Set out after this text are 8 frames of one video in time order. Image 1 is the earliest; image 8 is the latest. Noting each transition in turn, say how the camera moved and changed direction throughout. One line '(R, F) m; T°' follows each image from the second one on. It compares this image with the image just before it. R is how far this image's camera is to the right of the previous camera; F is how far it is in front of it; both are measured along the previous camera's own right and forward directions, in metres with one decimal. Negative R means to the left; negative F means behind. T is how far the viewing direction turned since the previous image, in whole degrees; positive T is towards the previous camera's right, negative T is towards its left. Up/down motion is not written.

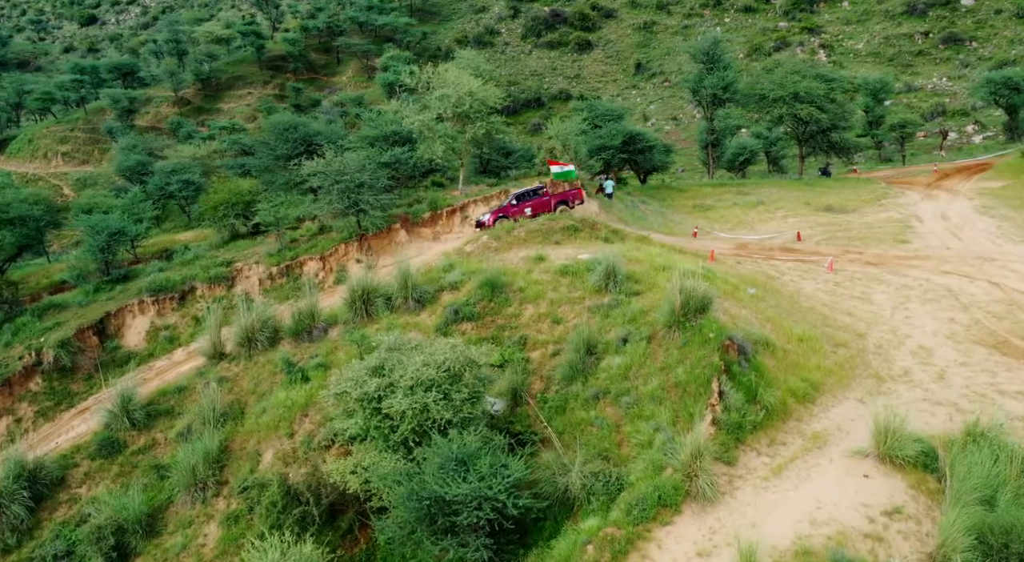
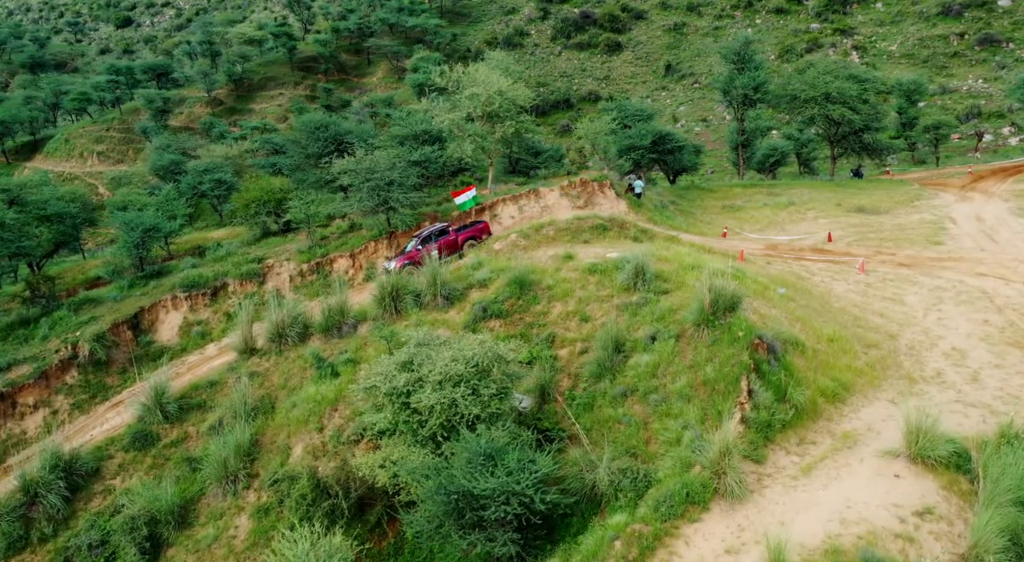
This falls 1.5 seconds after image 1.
(-0.1, -0.1) m; -2°
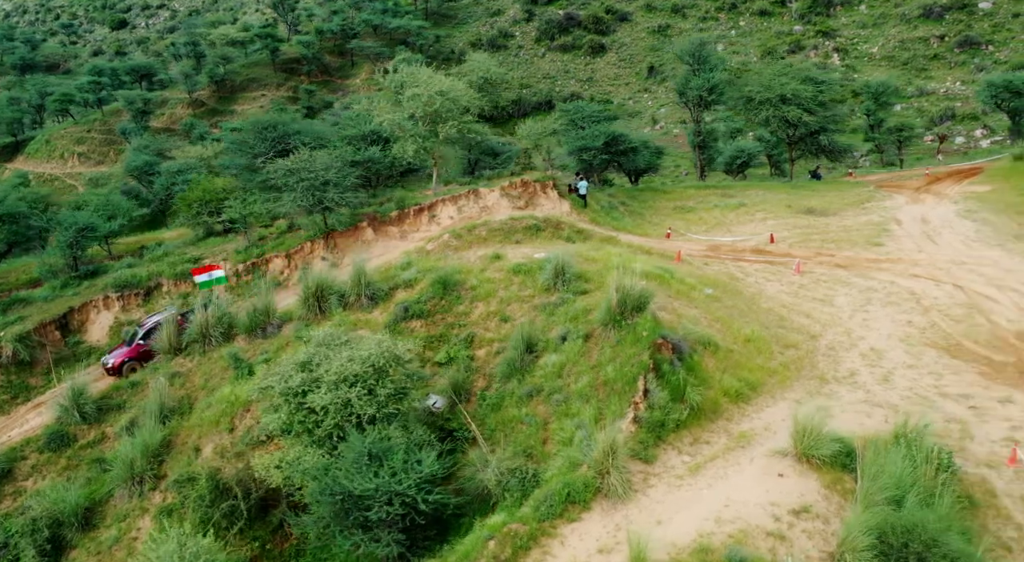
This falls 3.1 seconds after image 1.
(+1.4, +0.1) m; +2°
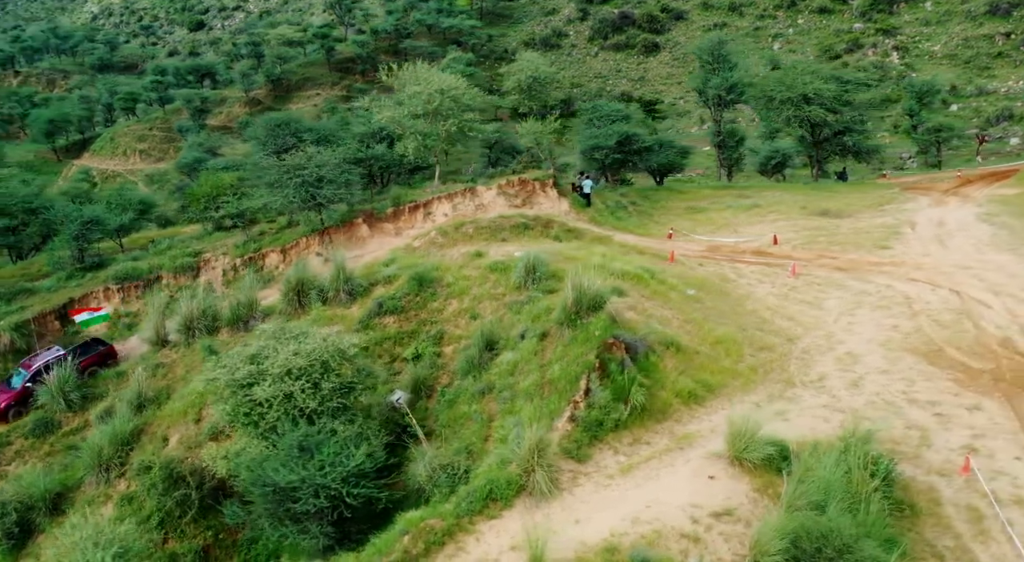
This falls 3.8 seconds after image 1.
(+1.6, 0.0) m; -3°
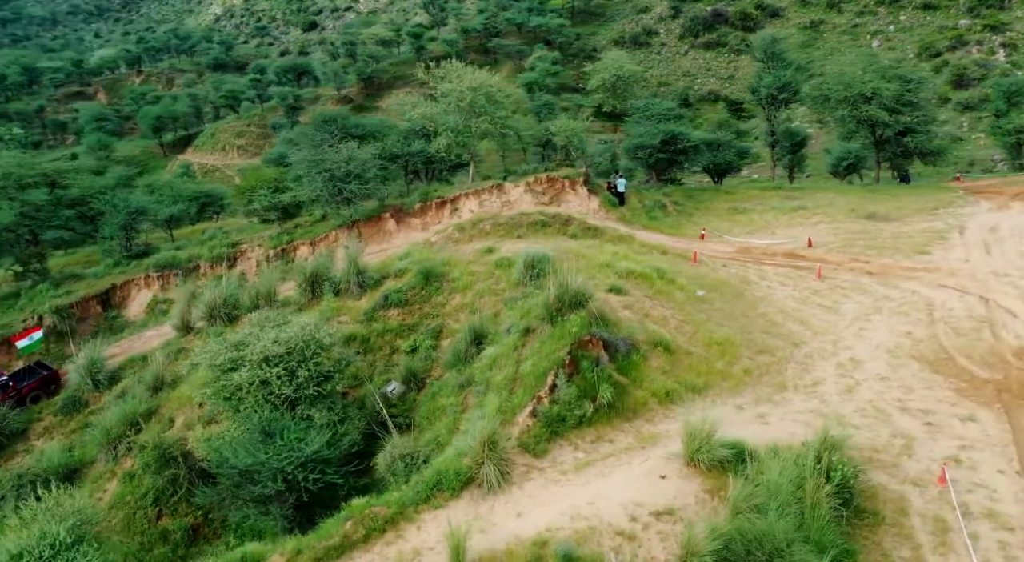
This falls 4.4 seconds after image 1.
(+1.7, -0.1) m; -6°
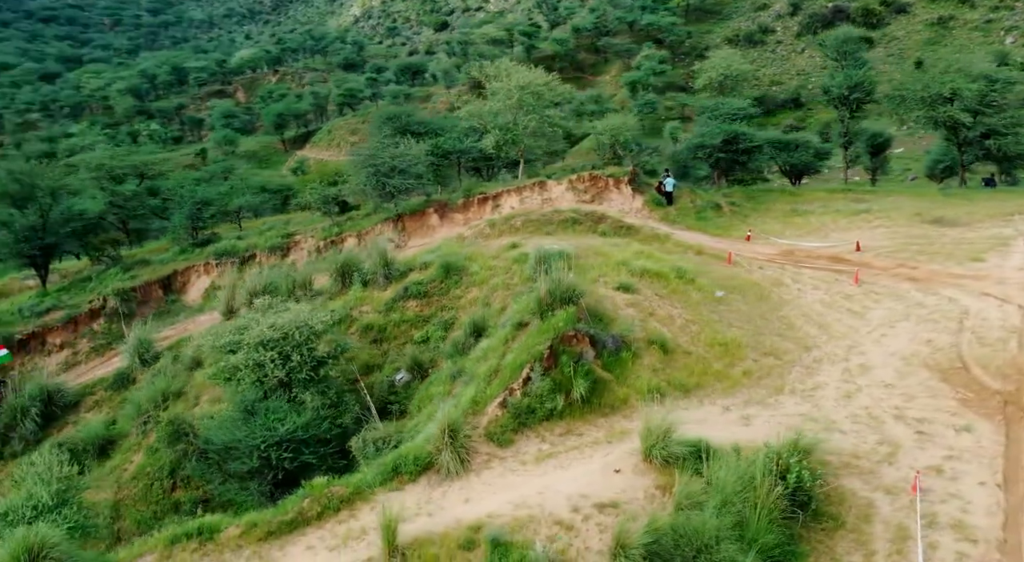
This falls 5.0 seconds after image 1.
(+1.9, -0.3) m; -7°
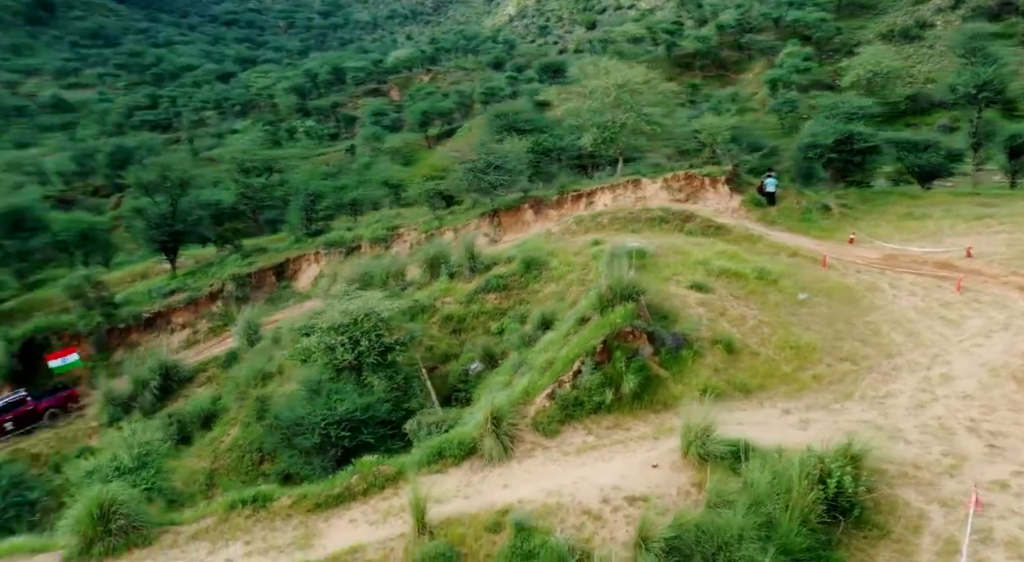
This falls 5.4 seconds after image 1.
(+1.1, -0.4) m; -10°
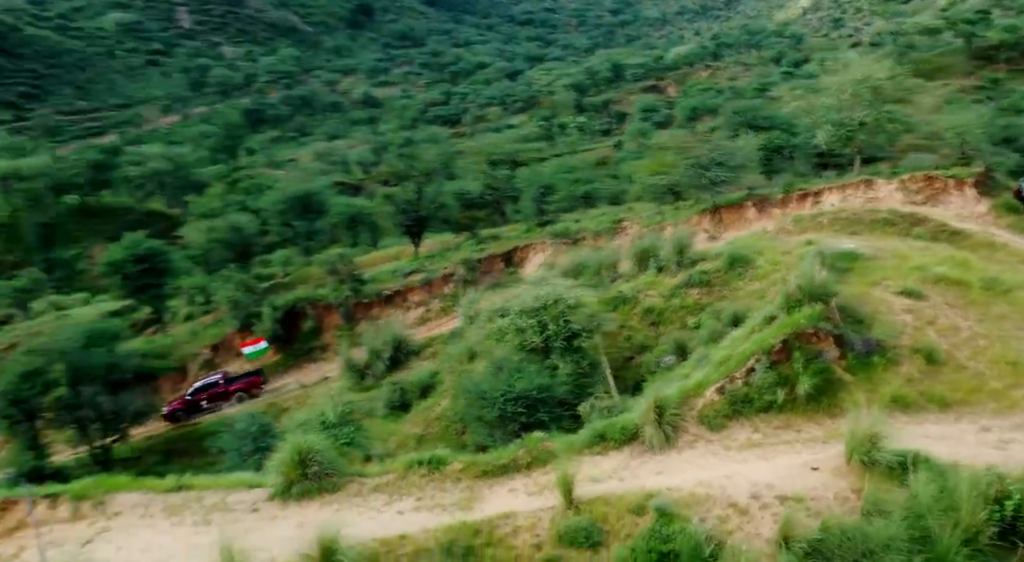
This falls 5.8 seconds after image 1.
(+1.0, -0.4) m; -17°
